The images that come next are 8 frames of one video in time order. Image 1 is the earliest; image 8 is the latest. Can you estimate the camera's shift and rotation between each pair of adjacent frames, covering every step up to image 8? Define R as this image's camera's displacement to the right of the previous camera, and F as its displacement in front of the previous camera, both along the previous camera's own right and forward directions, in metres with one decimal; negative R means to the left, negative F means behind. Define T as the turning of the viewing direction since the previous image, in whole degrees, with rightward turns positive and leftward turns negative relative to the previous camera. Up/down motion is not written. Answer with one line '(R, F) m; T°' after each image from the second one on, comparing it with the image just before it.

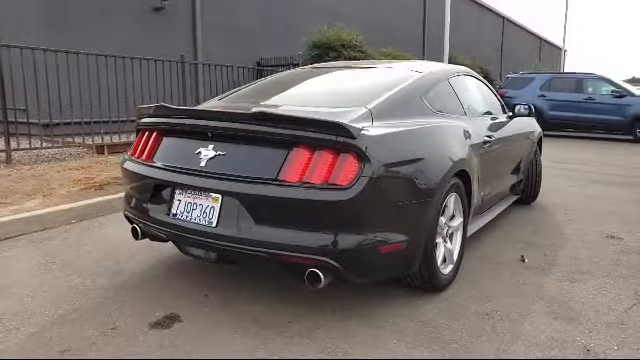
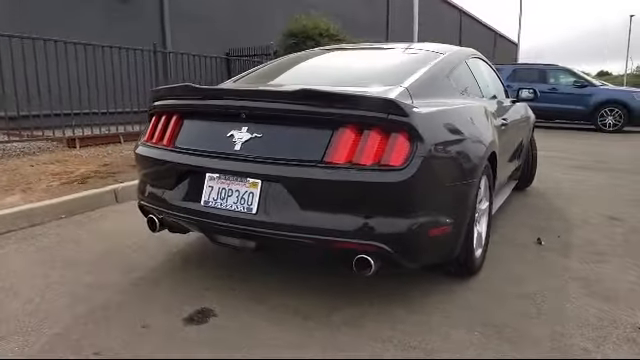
(-0.5, +0.2) m; +5°
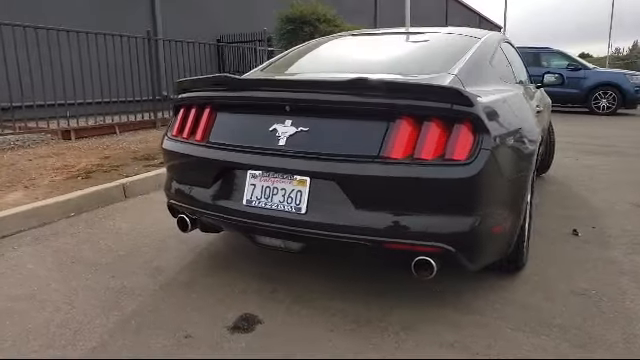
(-0.4, +0.2) m; +2°
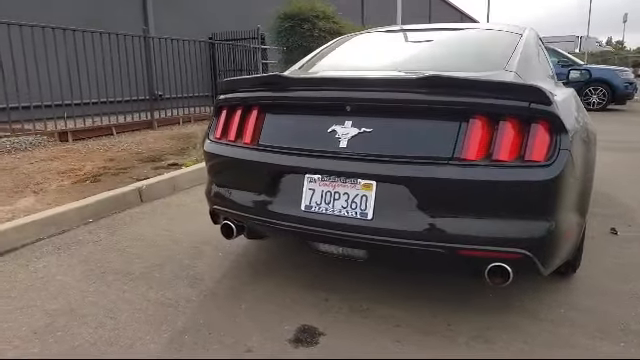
(-0.4, +0.1) m; +2°
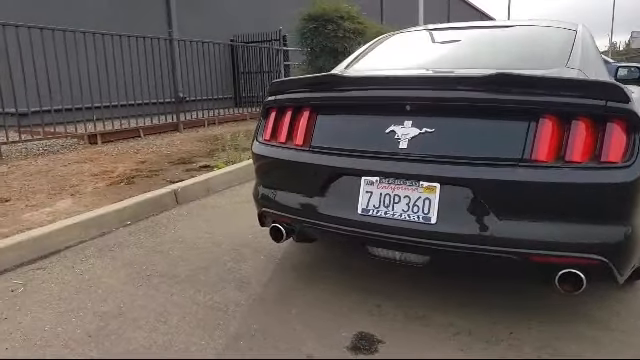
(-0.2, +0.1) m; -2°
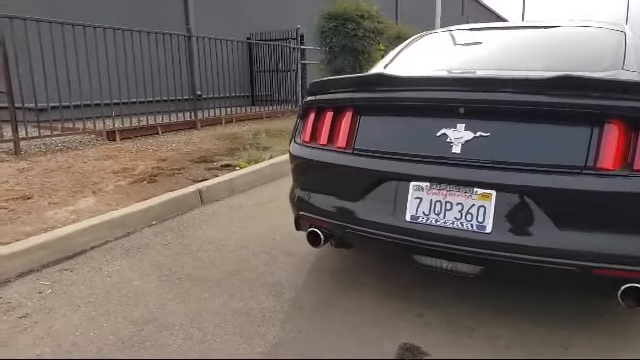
(-0.2, +0.1) m; -1°
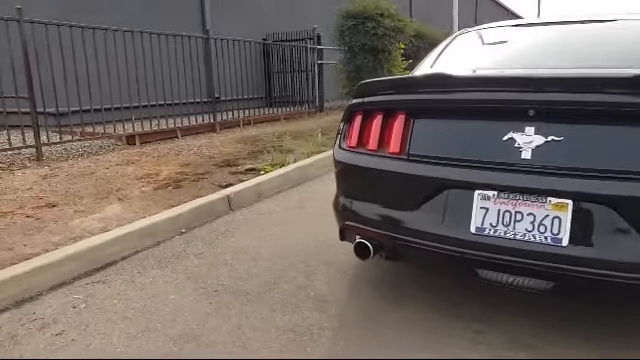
(-0.2, +0.2) m; -1°
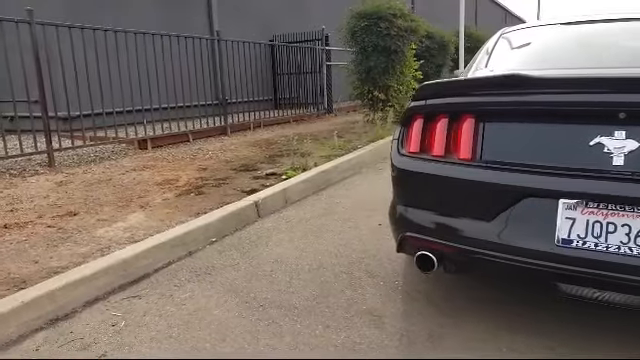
(-0.3, +0.2) m; 0°
